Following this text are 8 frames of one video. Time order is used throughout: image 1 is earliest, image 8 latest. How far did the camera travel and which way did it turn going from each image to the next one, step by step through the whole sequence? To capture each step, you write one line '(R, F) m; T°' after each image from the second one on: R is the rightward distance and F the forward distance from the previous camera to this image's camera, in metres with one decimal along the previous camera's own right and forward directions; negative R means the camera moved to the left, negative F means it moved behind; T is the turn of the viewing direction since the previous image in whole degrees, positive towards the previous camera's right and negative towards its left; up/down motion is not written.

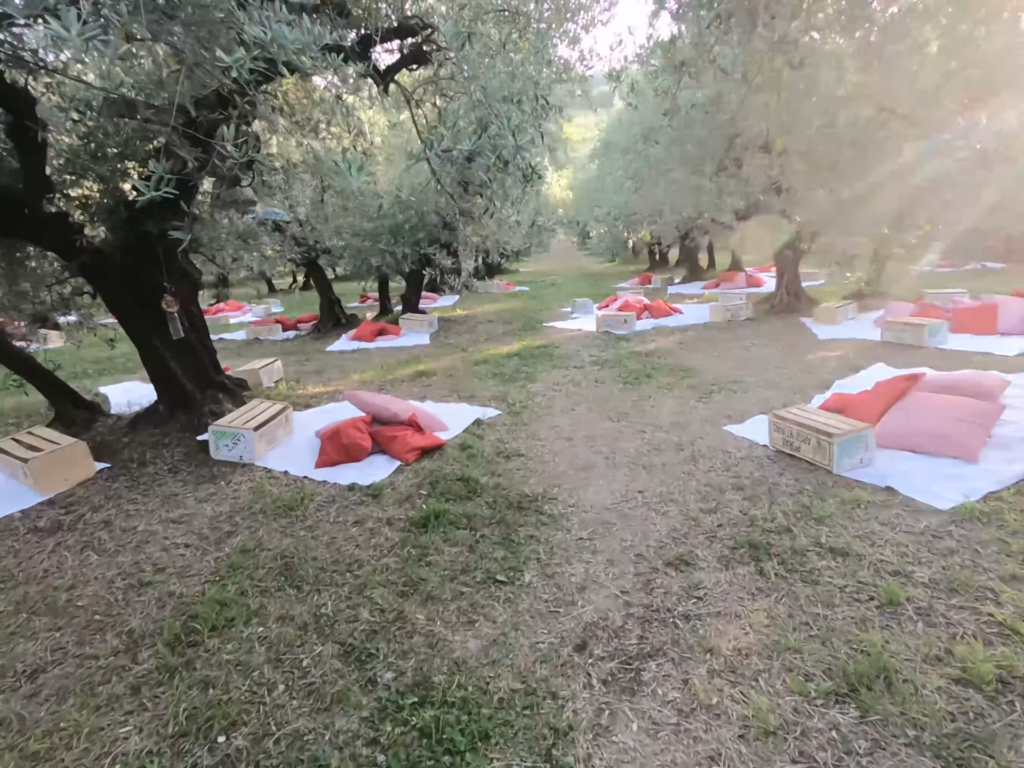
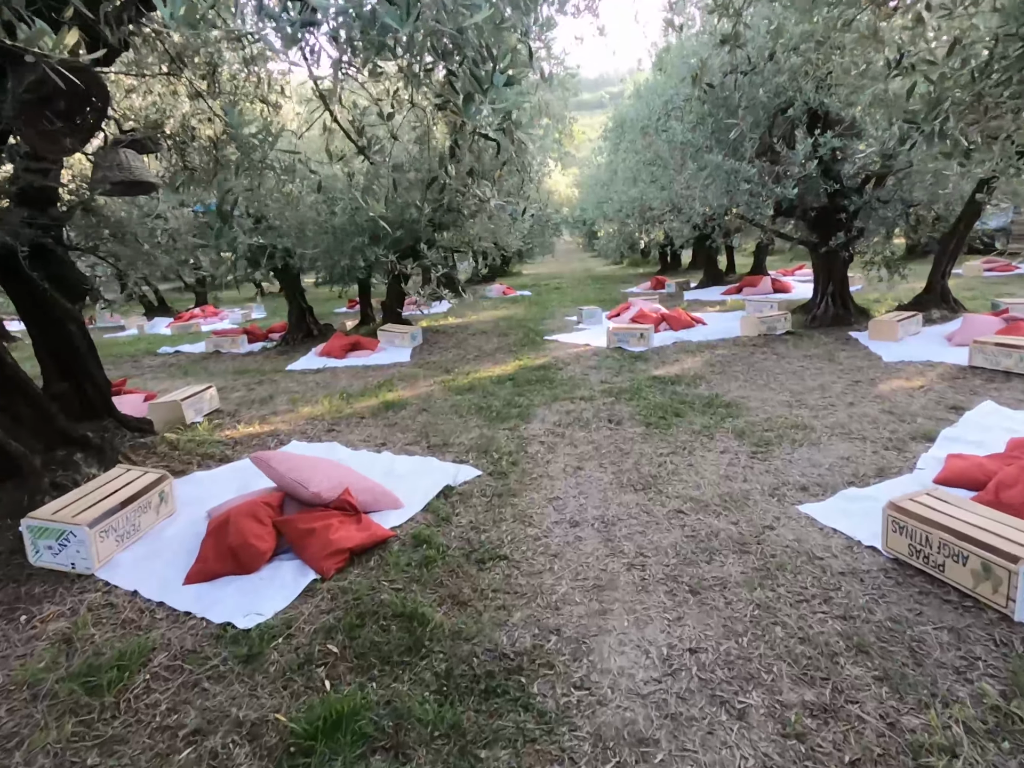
(+0.1, +1.4) m; -1°
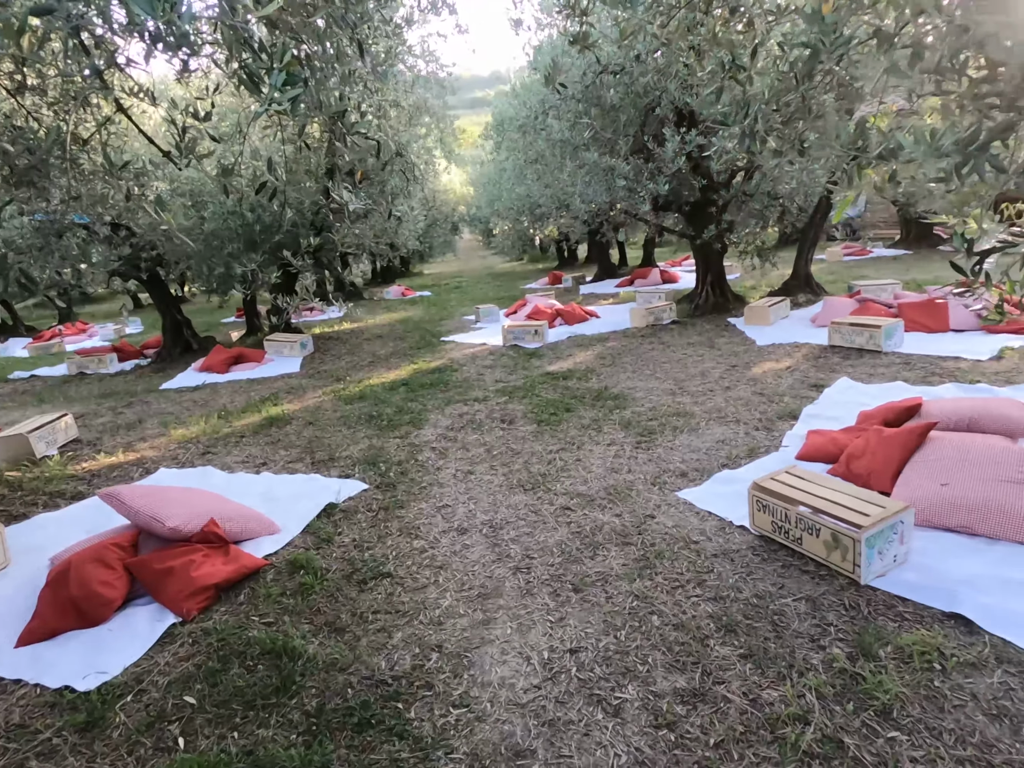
(+0.2, +0.1) m; +8°
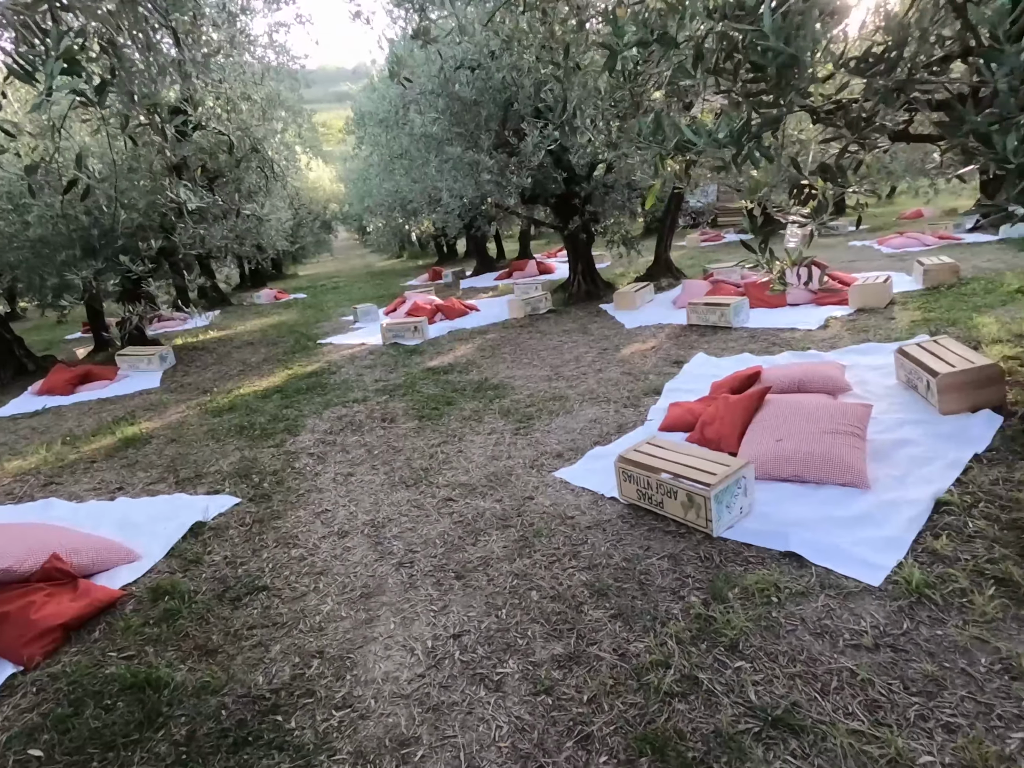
(+0.1, 0.0) m; +10°
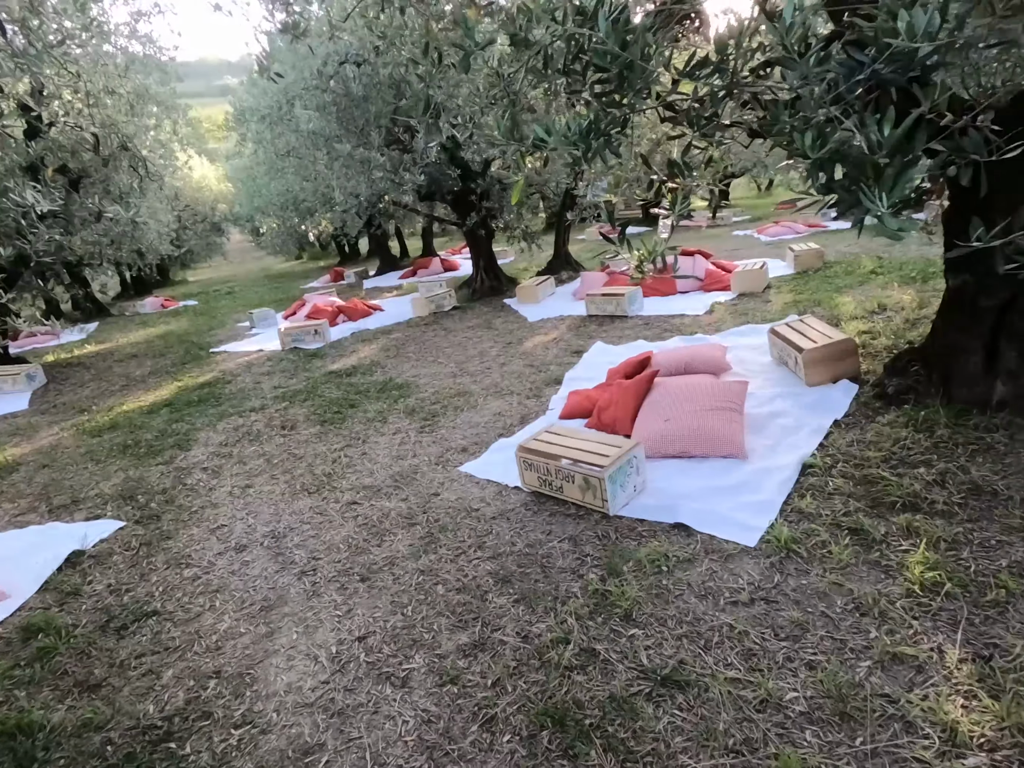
(+0.1, 0.0) m; +8°
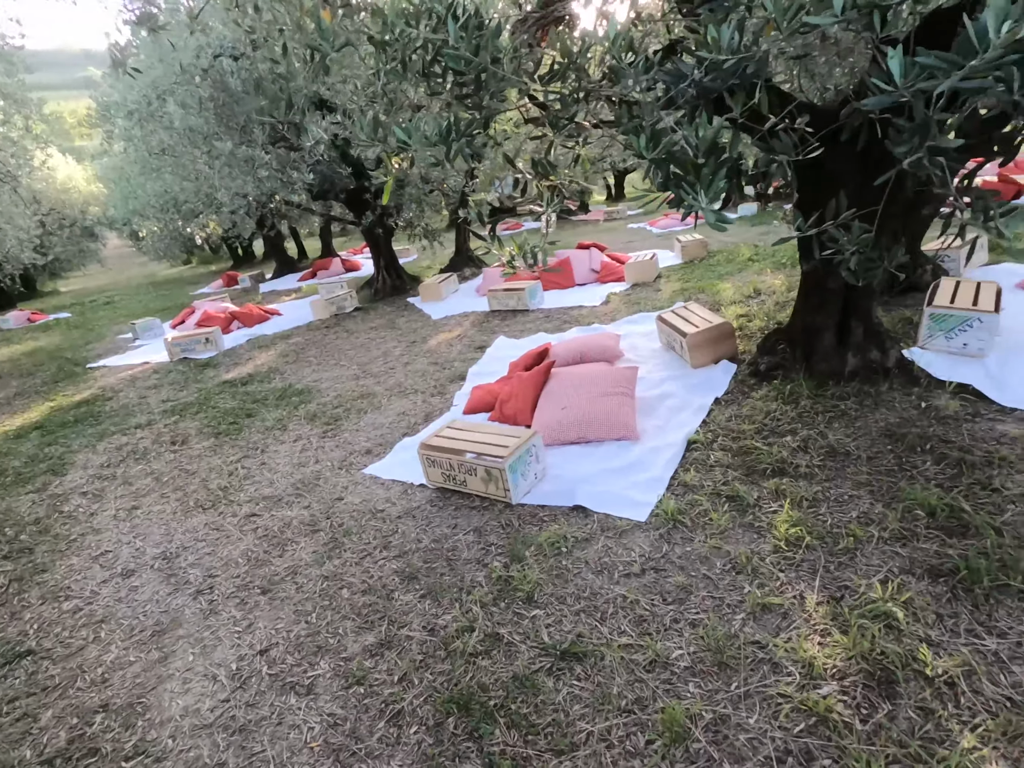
(+0.1, 0.0) m; +8°
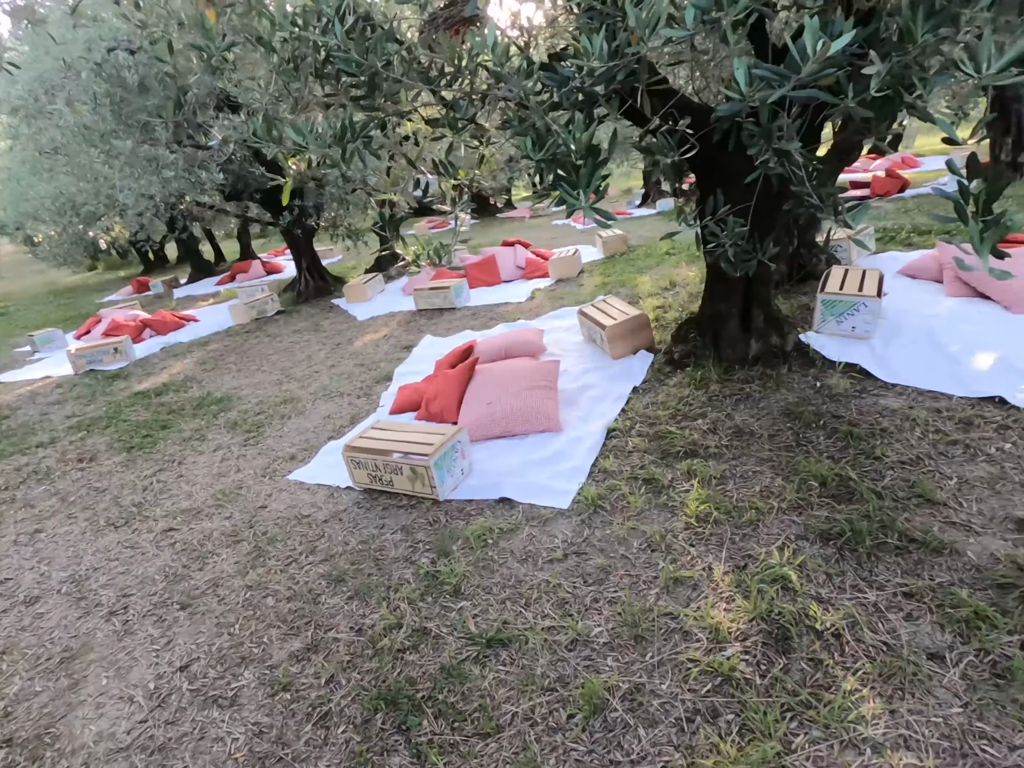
(+0.1, 0.0) m; +6°
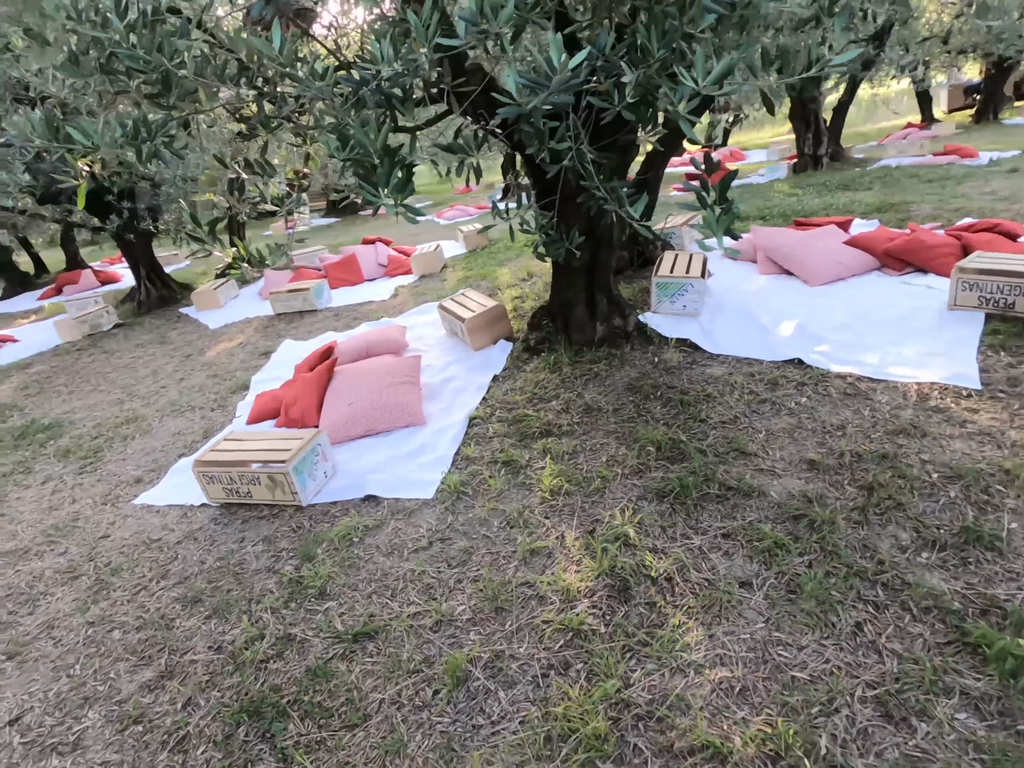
(+0.1, -0.1) m; +11°
